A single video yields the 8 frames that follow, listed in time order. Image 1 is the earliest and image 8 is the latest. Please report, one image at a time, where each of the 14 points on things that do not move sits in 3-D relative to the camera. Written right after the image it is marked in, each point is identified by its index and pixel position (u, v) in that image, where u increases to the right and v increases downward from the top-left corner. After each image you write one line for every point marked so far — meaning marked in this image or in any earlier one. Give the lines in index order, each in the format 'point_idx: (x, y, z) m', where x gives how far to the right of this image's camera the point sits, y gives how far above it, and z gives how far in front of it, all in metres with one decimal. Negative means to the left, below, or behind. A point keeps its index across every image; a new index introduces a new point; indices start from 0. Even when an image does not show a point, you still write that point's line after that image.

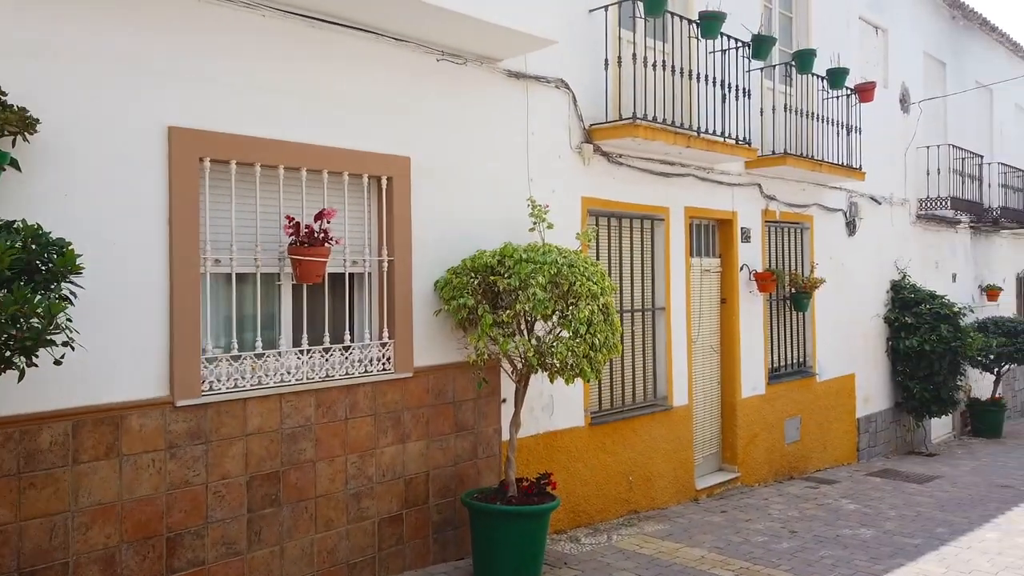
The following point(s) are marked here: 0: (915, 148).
0: (+6.3, +2.2, +12.1) m
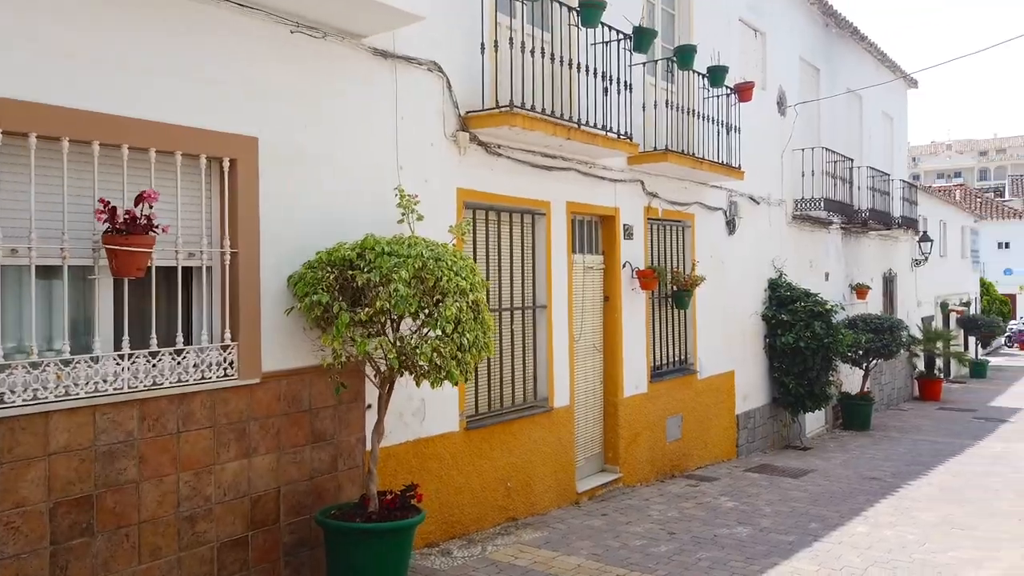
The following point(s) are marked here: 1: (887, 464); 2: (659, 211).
0: (+4.4, +2.2, +12.4) m
1: (+5.0, -2.4, +10.4) m
2: (+1.7, +0.9, +8.9) m
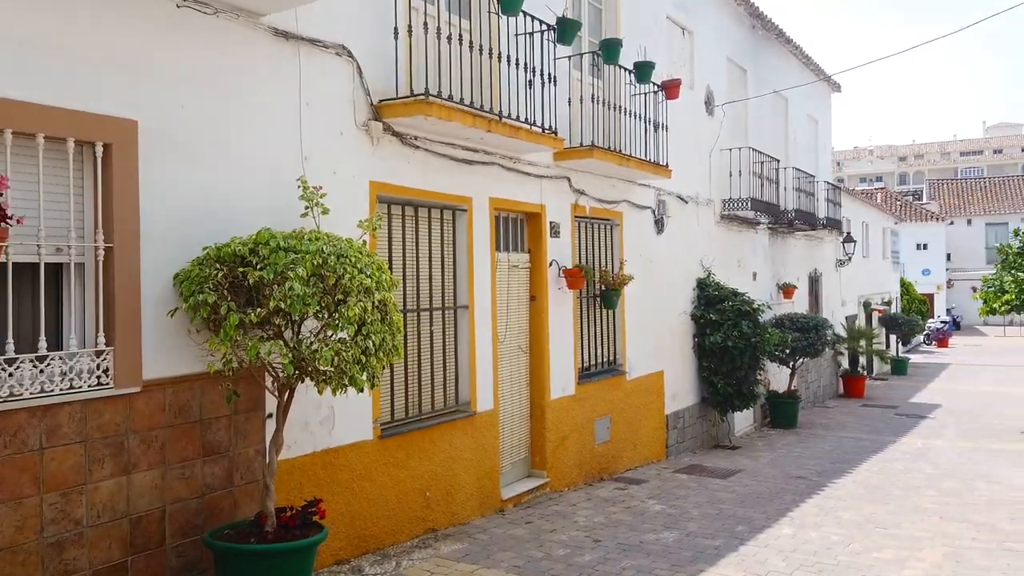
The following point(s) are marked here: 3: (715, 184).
0: (+3.3, +2.2, +12.4) m
1: (+4.0, -2.3, +10.4) m
2: (+0.8, +0.9, +8.7) m
3: (+3.2, +1.7, +12.3) m
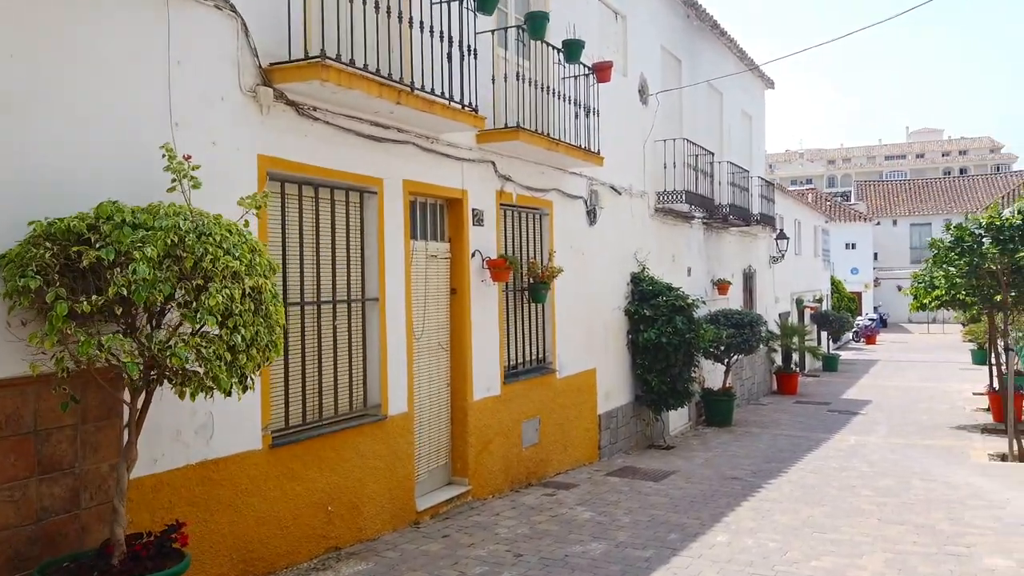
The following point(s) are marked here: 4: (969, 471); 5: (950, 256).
0: (+2.2, +2.3, +12.0) m
1: (+3.1, -2.3, +10.1) m
2: (0.0, +1.0, +8.2) m
3: (+2.1, +1.7, +11.9) m
4: (+5.7, -2.3, +9.7) m
5: (+6.5, +0.5, +11.5) m
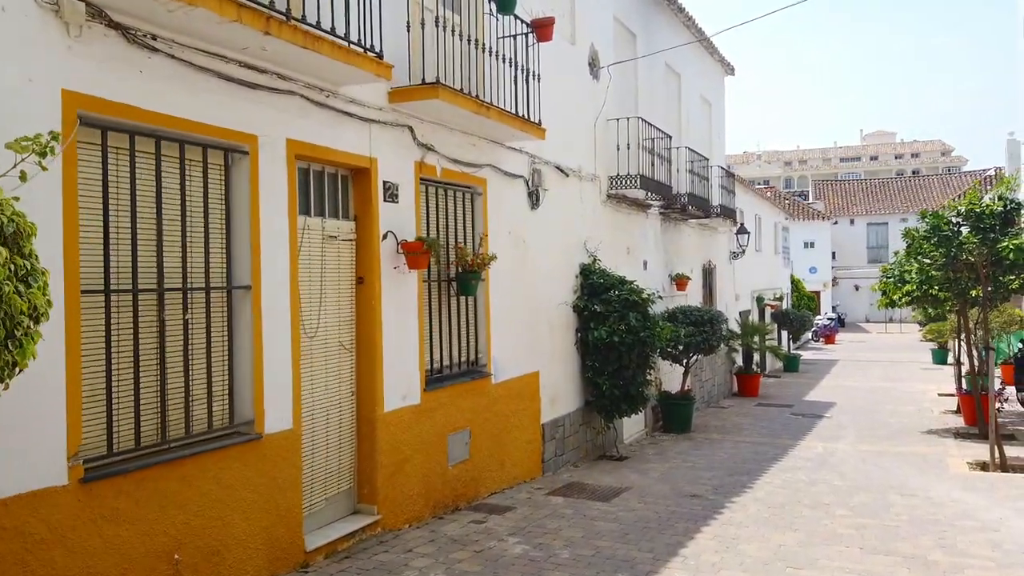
0: (+1.3, +2.4, +10.9) m
1: (+2.3, -2.2, +9.0) m
2: (-0.7, +1.1, +6.9) m
3: (+1.2, +1.8, +10.8) m
4: (+4.9, -2.2, +8.7) m
5: (+5.6, +0.6, +10.5) m
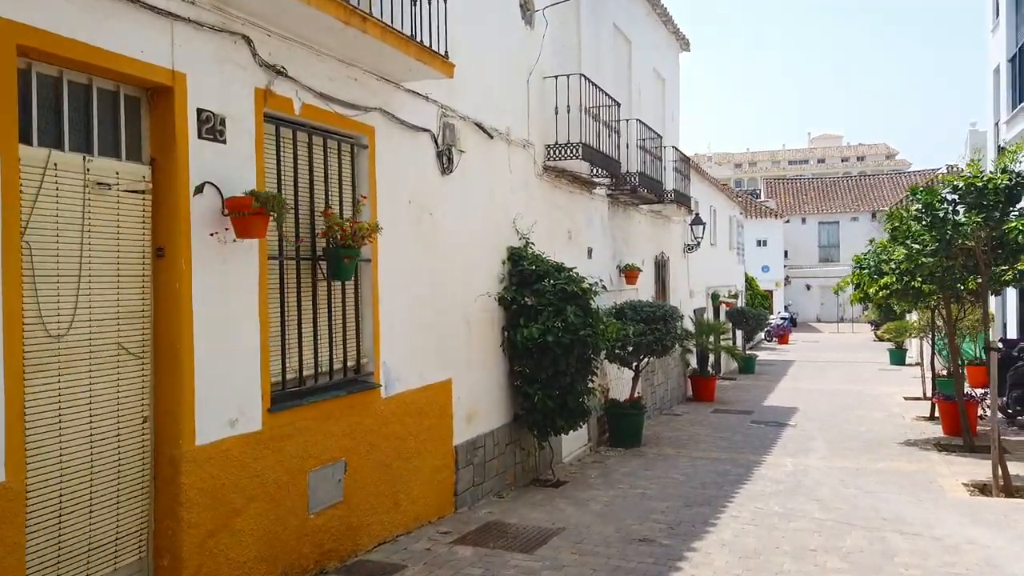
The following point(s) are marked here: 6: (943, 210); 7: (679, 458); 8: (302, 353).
0: (+0.3, +2.5, +9.1) m
1: (+1.4, -2.1, +7.3) m
2: (-1.4, +1.2, +5.0) m
3: (+0.3, +1.9, +8.9) m
4: (+4.1, -2.1, +7.1) m
5: (+4.6, +0.7, +9.0) m
6: (+4.8, +0.9, +8.7) m
7: (+2.2, -2.2, +10.1) m
8: (-1.4, -0.4, +5.2) m
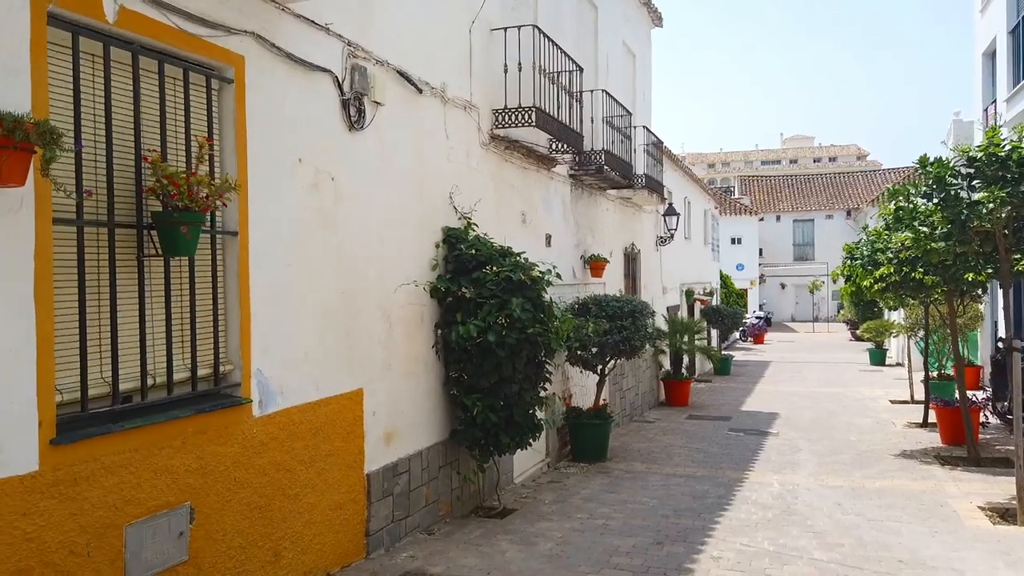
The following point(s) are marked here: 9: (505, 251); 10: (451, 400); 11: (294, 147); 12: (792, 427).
0: (-0.3, +2.6, +7.7) m
1: (+0.9, -2.0, +5.9) m
2: (-1.9, +1.3, +3.5) m
3: (-0.3, +2.0, +7.5) m
4: (+3.5, -2.0, +5.8) m
5: (+4.1, +0.8, +7.7) m
6: (+4.2, +1.0, +7.4) m
7: (+1.5, -2.1, +8.7) m
8: (-1.9, -0.3, +3.7) m
9: (-0.1, +0.3, +6.8) m
10: (-0.5, -1.0, +6.7) m
11: (-1.4, +0.9, +4.8) m
12: (+4.6, -2.3, +12.8) m
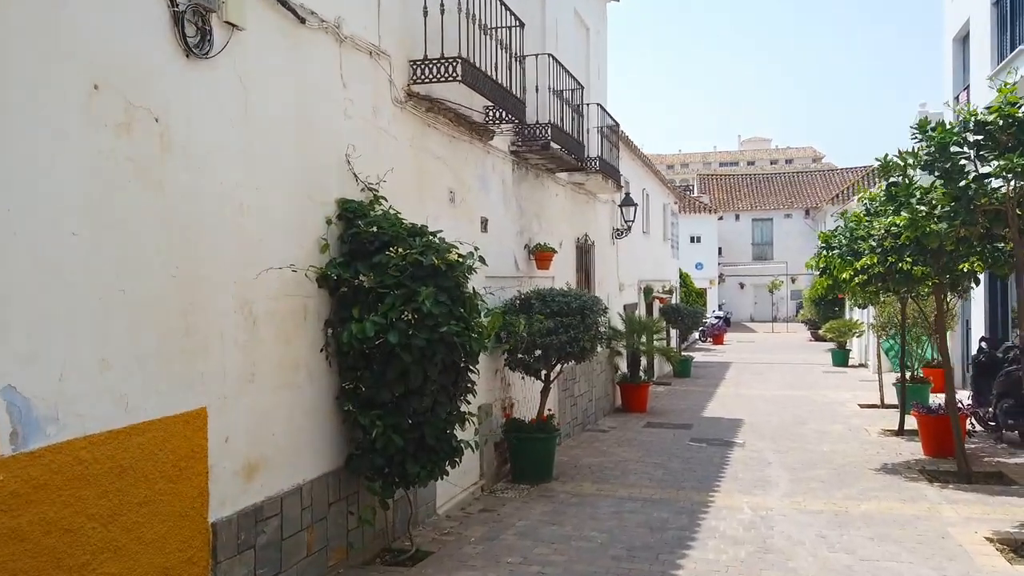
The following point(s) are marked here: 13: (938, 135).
0: (-0.9, +2.7, +6.3) m
1: (+0.3, -1.9, +4.6) m
2: (-2.3, +1.4, +2.1) m
3: (-1.0, +2.1, +6.1) m
4: (+3.0, -1.9, +4.6) m
5: (+3.4, +0.9, +6.5) m
6: (+3.6, +1.1, +6.2) m
7: (+0.8, -2.0, +7.4) m
8: (-2.3, -0.3, +2.2) m
9: (-0.7, +0.4, +5.4) m
10: (-1.1, -0.9, +5.3) m
11: (-1.9, +1.0, +3.4) m
12: (+3.7, -2.2, +11.6) m
13: (+3.4, +1.2, +6.3) m
